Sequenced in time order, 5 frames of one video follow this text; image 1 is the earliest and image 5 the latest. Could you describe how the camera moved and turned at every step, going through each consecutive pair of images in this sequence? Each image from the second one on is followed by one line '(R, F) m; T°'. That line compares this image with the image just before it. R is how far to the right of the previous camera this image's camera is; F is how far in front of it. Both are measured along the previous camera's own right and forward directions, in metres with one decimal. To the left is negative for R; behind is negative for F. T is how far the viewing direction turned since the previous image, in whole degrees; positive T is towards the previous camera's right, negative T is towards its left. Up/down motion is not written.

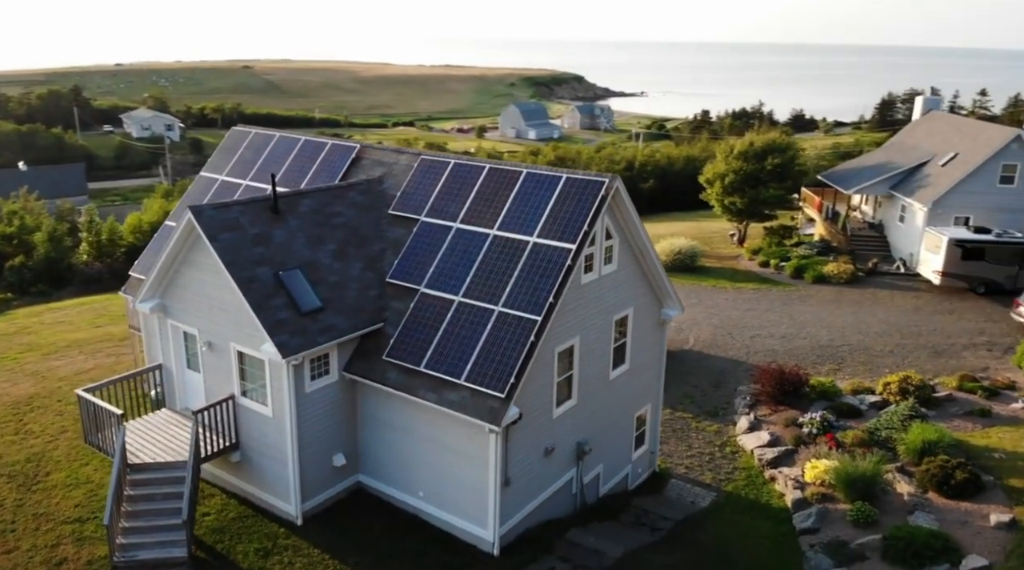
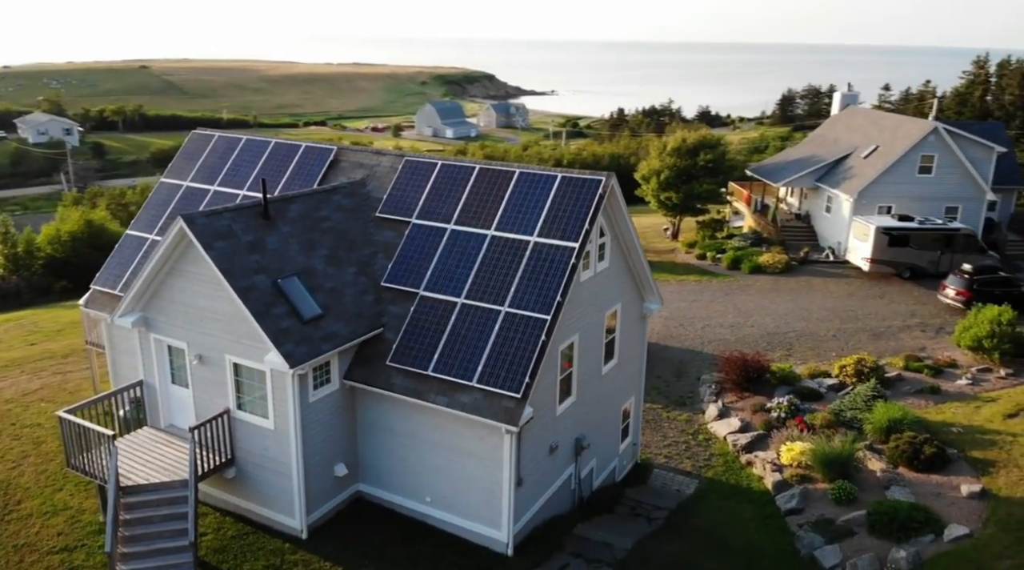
(-1.9, +0.1) m; +6°
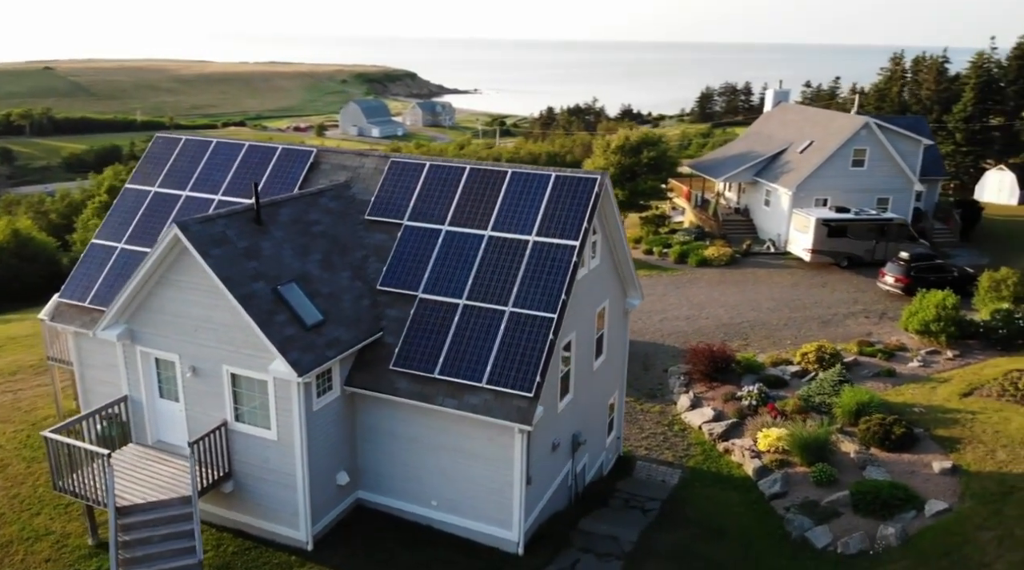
(-1.6, 0.0) m; +6°
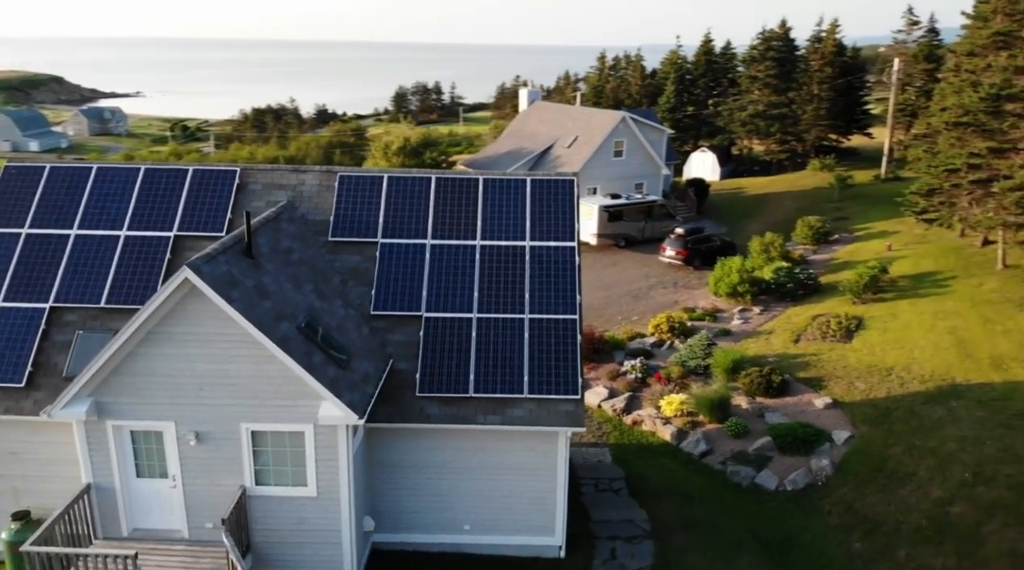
(-6.2, +1.4) m; +22°
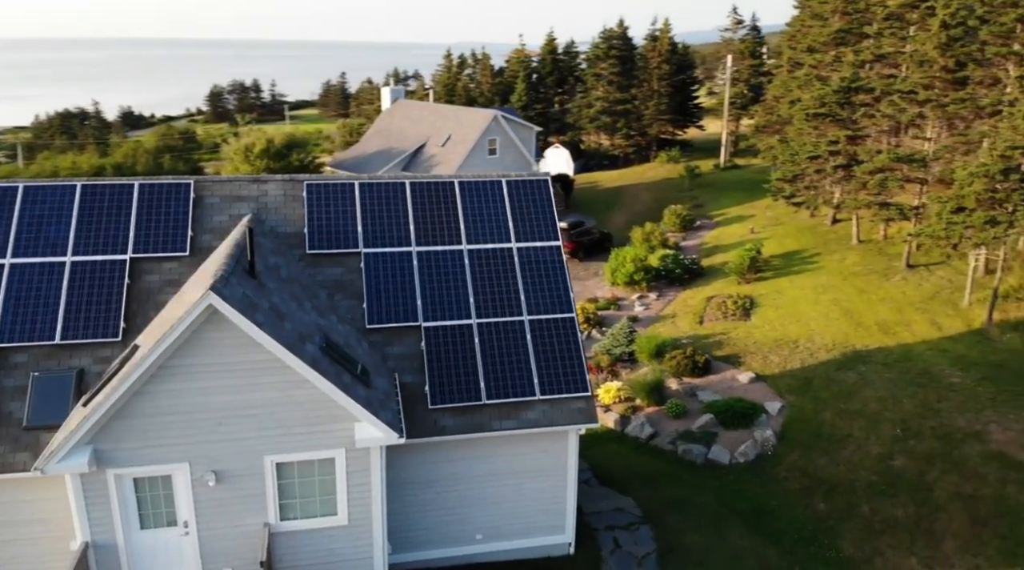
(-3.3, +0.5) m; +13°
